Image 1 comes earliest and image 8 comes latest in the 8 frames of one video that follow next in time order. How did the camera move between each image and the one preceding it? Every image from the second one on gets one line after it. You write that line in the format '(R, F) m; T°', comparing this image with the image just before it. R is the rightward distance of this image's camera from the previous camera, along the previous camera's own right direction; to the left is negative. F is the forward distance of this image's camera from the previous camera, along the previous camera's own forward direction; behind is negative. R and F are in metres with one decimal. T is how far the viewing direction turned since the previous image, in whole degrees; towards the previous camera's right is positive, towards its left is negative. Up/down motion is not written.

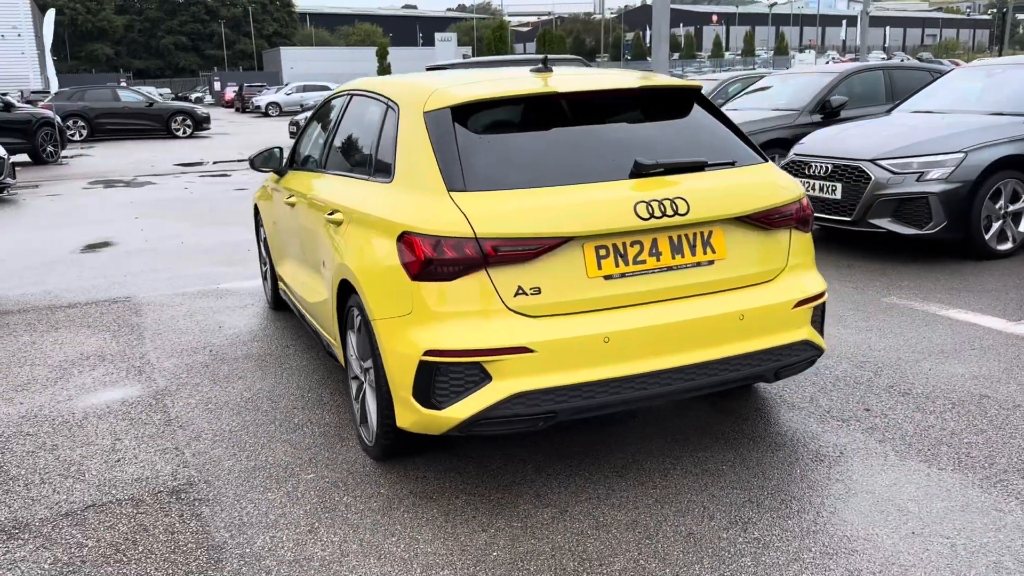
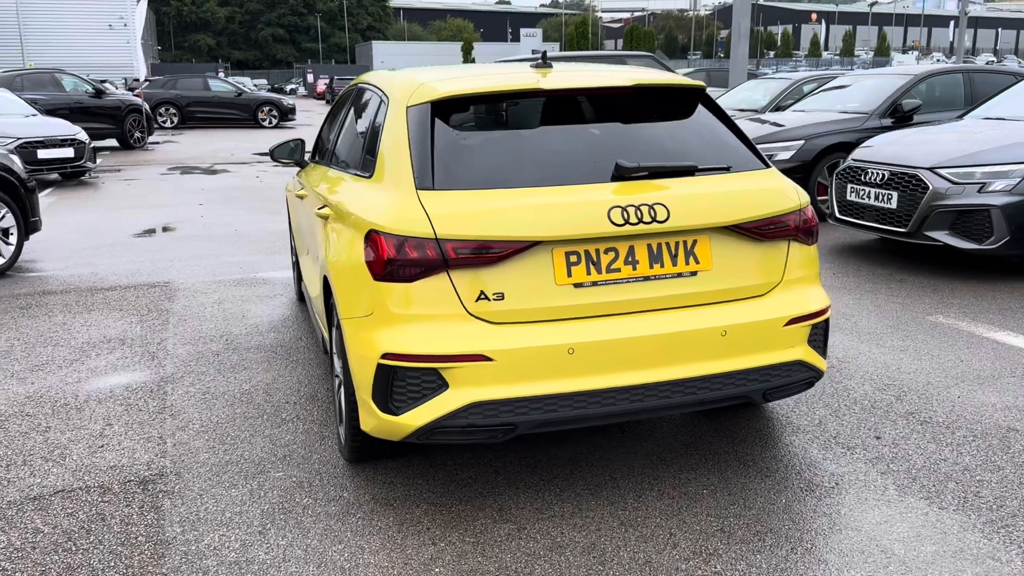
(+0.4, +0.1) m; -5°
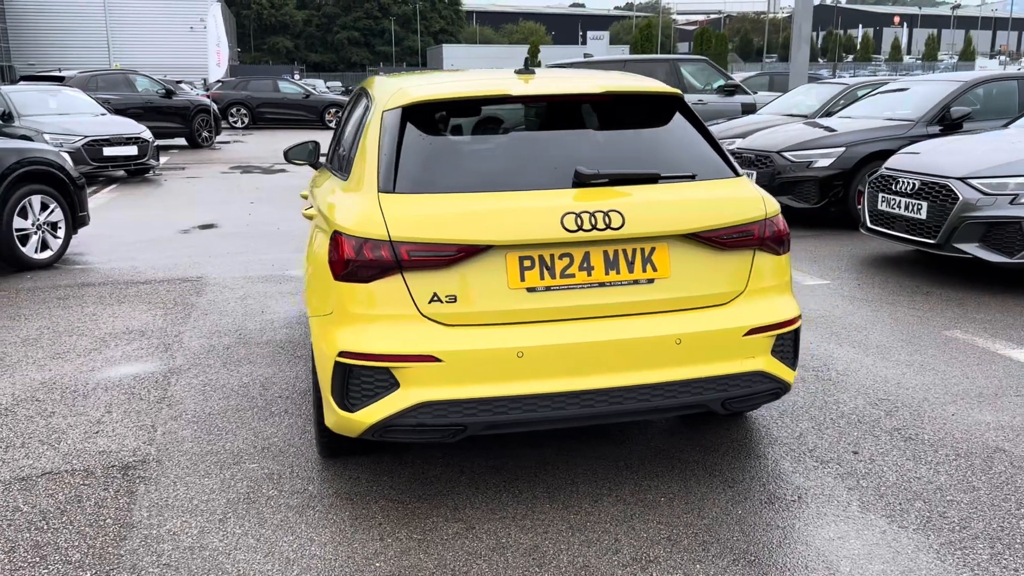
(+0.4, 0.0) m; -4°
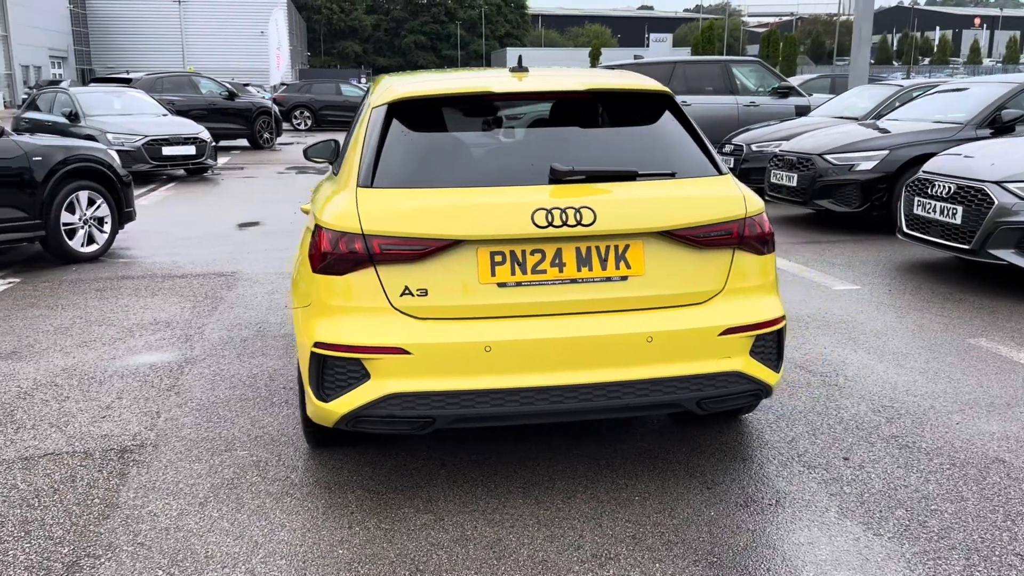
(+0.3, 0.0) m; -4°
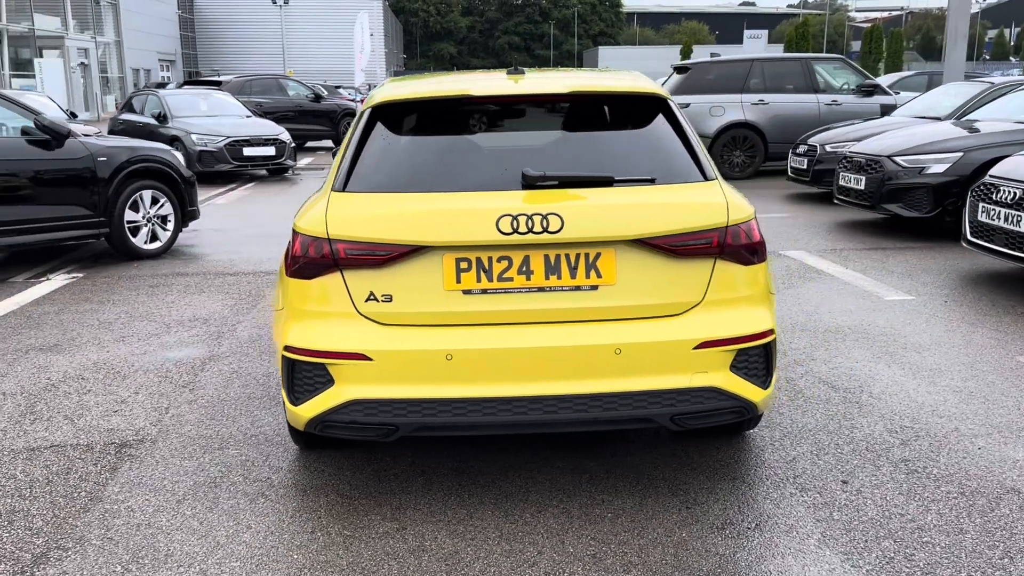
(+0.4, +0.1) m; -6°
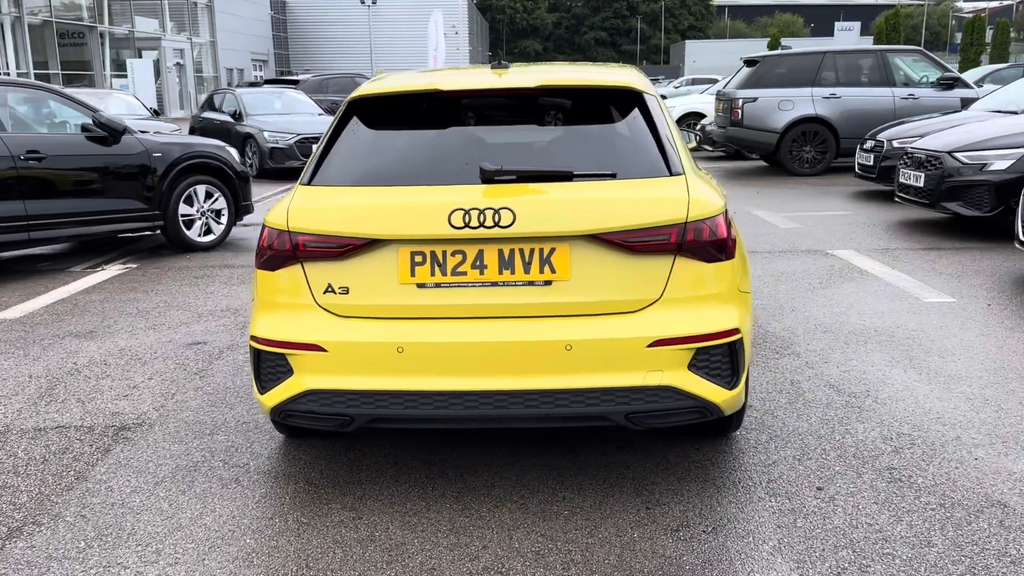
(+0.4, 0.0) m; -6°
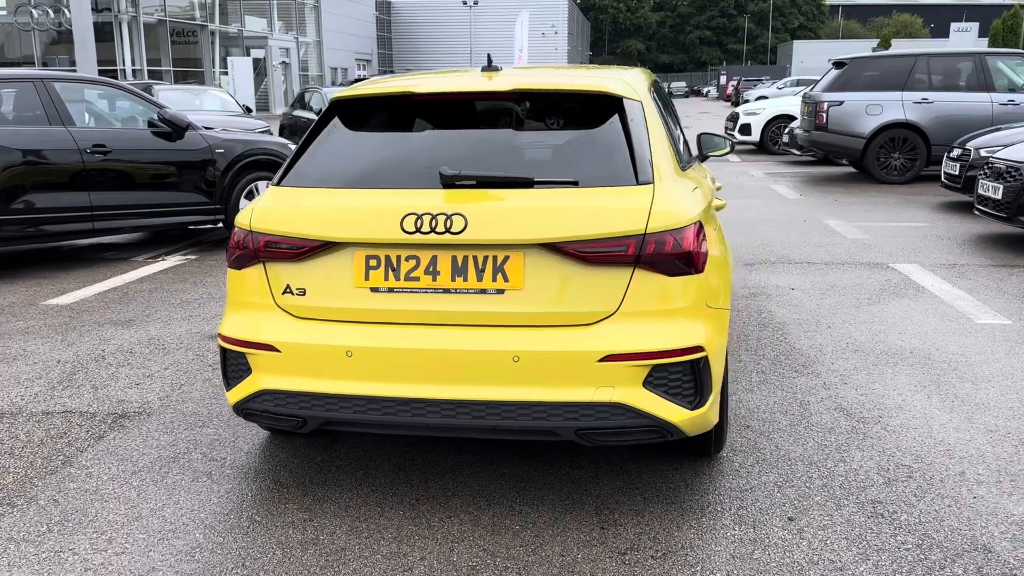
(+0.5, +0.1) m; -6°
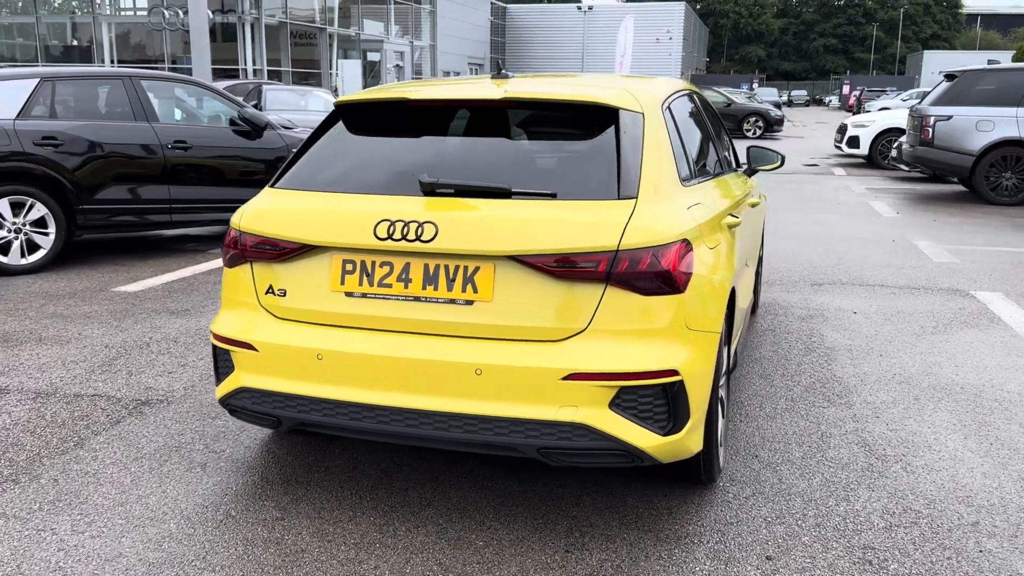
(+0.4, +0.1) m; -7°
